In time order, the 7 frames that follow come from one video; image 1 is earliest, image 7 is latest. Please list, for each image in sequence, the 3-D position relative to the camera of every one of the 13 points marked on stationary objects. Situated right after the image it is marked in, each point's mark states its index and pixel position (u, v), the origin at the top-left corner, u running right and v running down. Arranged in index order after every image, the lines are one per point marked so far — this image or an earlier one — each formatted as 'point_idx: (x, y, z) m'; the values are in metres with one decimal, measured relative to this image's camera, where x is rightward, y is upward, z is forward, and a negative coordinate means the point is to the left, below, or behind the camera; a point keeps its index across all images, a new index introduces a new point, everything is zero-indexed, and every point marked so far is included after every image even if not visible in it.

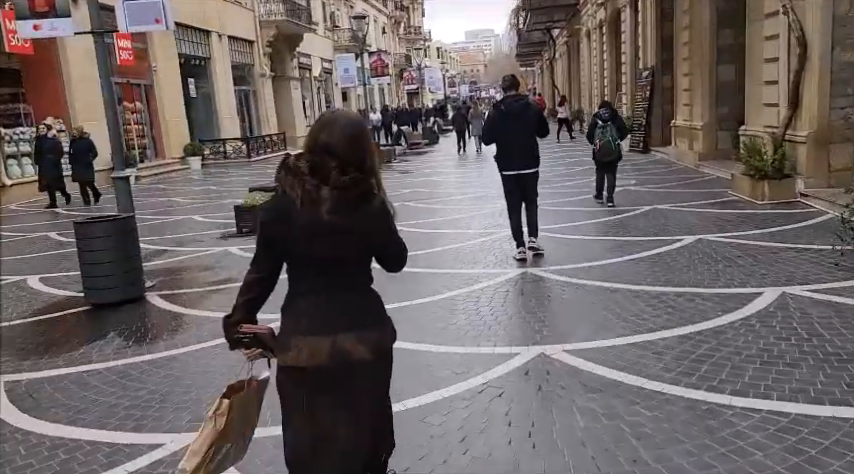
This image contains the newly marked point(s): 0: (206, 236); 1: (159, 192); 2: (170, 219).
0: (-3.2, 0.0, +10.6) m
1: (-6.7, +1.2, +18.6) m
2: (-4.5, +0.3, +12.9) m
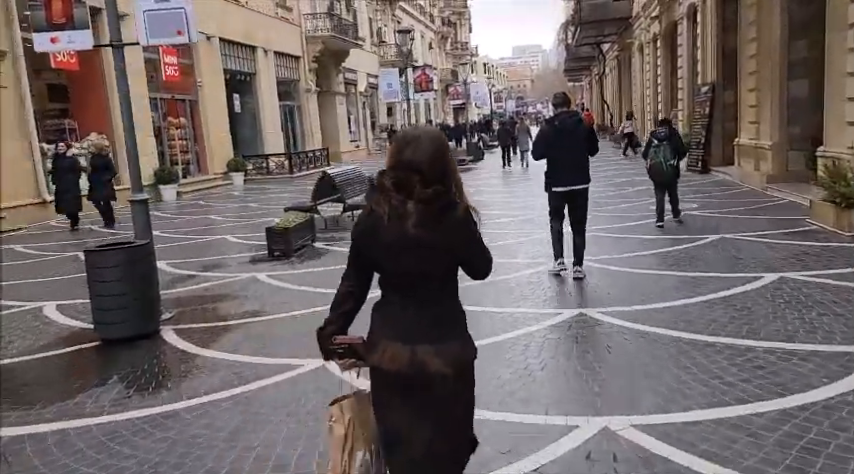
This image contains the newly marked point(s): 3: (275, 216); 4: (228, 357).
0: (-2.6, -0.3, +10.1) m
1: (-5.6, +0.7, +18.3) m
2: (-3.8, 0.0, +12.4) m
3: (-3.2, +0.5, +15.5) m
4: (-1.5, -0.9, +5.5) m
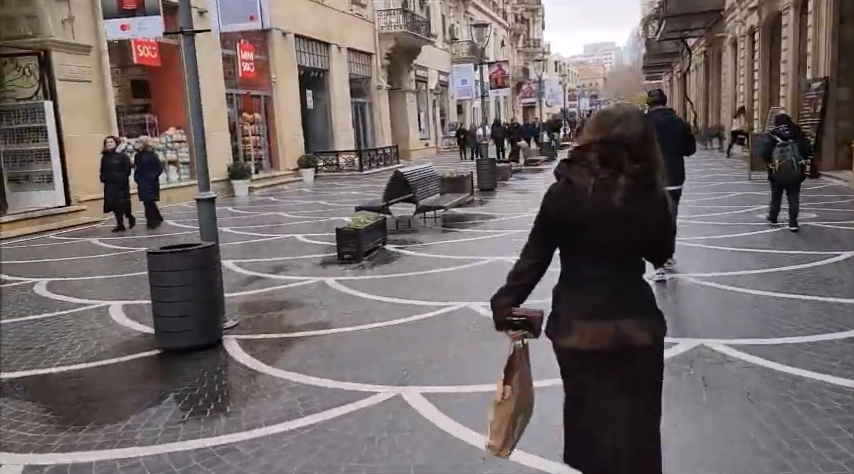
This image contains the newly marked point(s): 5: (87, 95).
0: (-1.6, -0.3, +9.6) m
1: (-3.8, +0.8, +18.0) m
2: (-2.5, 0.0, +12.0) m
3: (-1.7, +0.5, +15.0) m
4: (-0.9, -0.9, +4.9) m
5: (-7.0, +2.9, +15.1) m
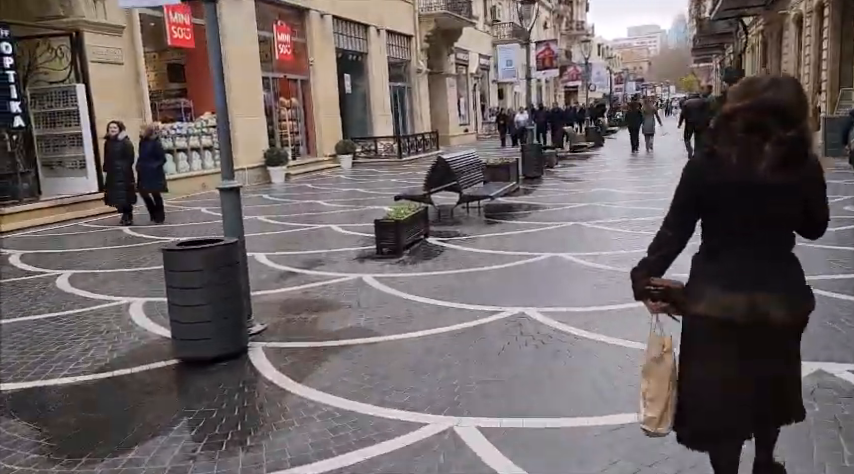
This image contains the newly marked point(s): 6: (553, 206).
0: (-1.0, -0.2, +8.9) m
1: (-2.8, +1.1, +17.4) m
2: (-1.9, +0.1, +11.4) m
3: (-0.9, +0.7, +14.3) m
4: (-0.6, -0.9, +4.2) m
5: (-6.1, +3.2, +14.6) m
6: (+2.2, +0.5, +12.6) m
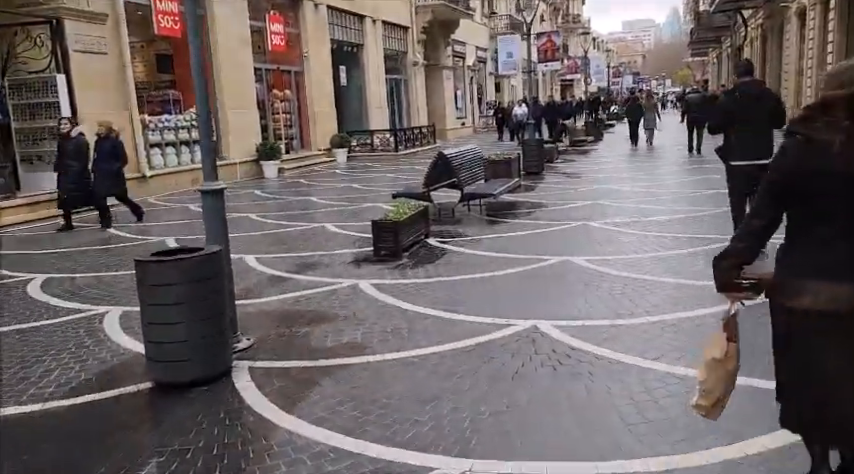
0: (-1.0, -0.2, +8.4) m
1: (-2.9, +1.1, +16.8) m
2: (-1.9, +0.1, +10.8) m
3: (-0.9, +0.7, +13.8) m
4: (-0.5, -1.0, +3.7) m
5: (-6.2, +3.2, +14.0) m
6: (+2.2, +0.5, +12.1) m
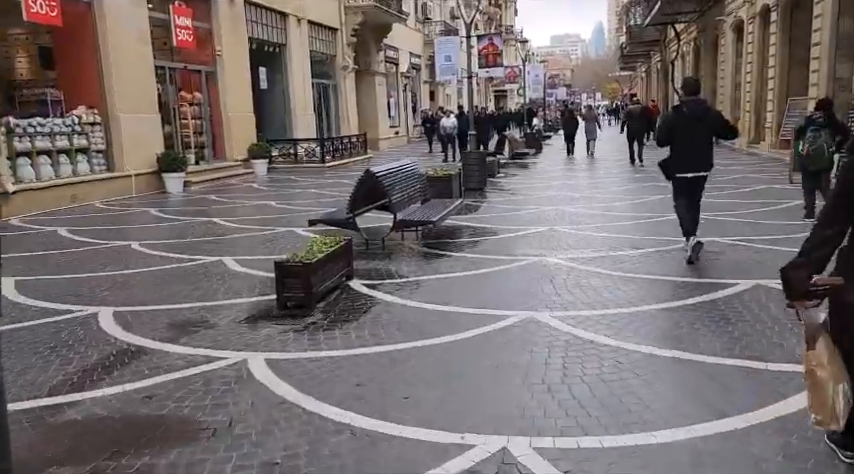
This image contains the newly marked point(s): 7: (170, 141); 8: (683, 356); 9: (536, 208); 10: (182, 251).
0: (-1.7, -0.6, +6.3) m
1: (-4.4, +0.6, +14.5) m
2: (-2.8, -0.3, +8.6) m
3: (-2.1, +0.2, +11.7) m
4: (-0.8, -1.3, +1.6) m
5: (-7.4, +2.7, +11.4) m
6: (+1.1, +0.1, +10.3) m
7: (-6.3, +2.4, +18.0) m
8: (+1.7, -0.8, +4.8) m
9: (+1.9, +0.5, +12.7) m
10: (-3.2, -0.2, +9.4) m
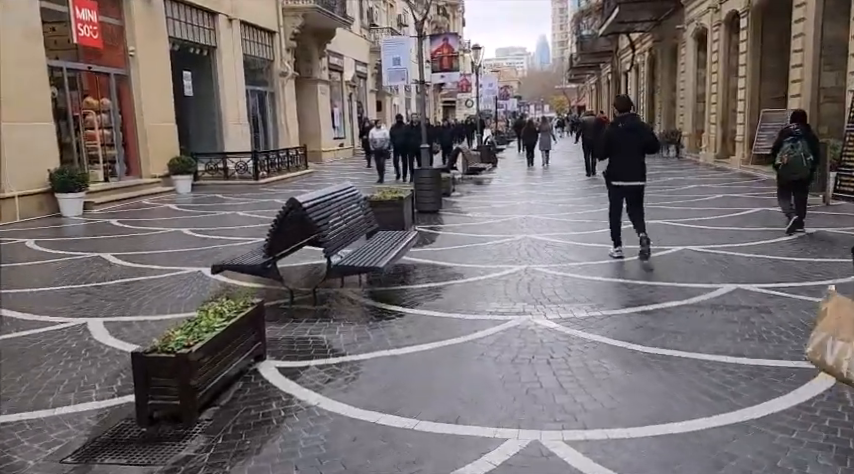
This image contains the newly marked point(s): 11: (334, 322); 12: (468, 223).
0: (-2.0, -1.1, +3.9) m
1: (-5.3, +0.1, +12.0) m
2: (-3.3, -0.7, +6.2) m
3: (-2.8, -0.3, +9.3) m
4: (-0.8, -1.7, -0.6) m
5: (-8.0, +2.2, +8.7) m
6: (+0.5, -0.4, +8.2) m
7: (-7.5, +1.7, +15.4) m
8: (+1.5, -1.2, +2.7) m
9: (+1.1, 0.0, +10.7) m
10: (-3.7, -0.7, +7.0) m
11: (-0.8, -0.7, +6.1) m
12: (+0.7, +0.2, +12.4) m
